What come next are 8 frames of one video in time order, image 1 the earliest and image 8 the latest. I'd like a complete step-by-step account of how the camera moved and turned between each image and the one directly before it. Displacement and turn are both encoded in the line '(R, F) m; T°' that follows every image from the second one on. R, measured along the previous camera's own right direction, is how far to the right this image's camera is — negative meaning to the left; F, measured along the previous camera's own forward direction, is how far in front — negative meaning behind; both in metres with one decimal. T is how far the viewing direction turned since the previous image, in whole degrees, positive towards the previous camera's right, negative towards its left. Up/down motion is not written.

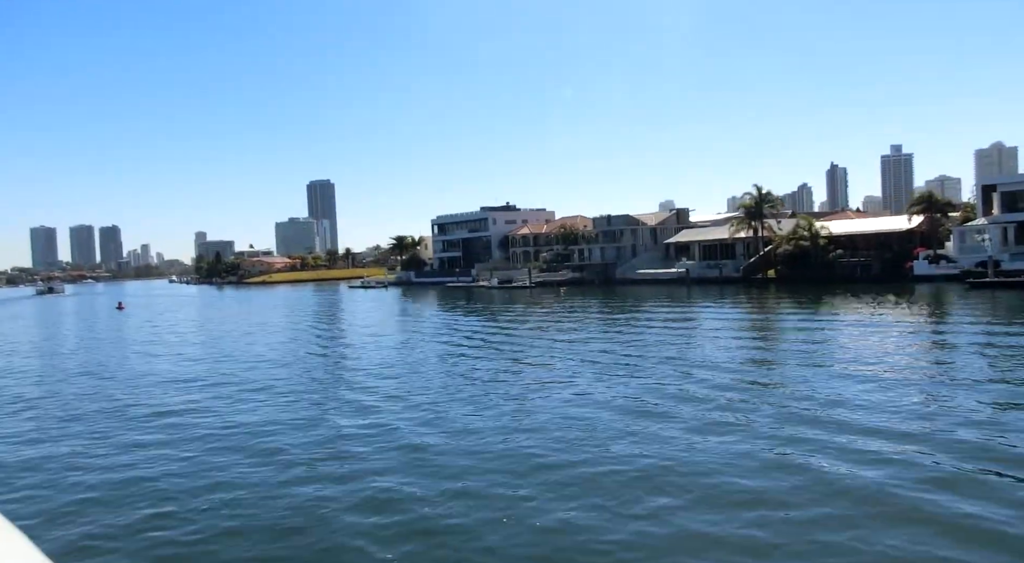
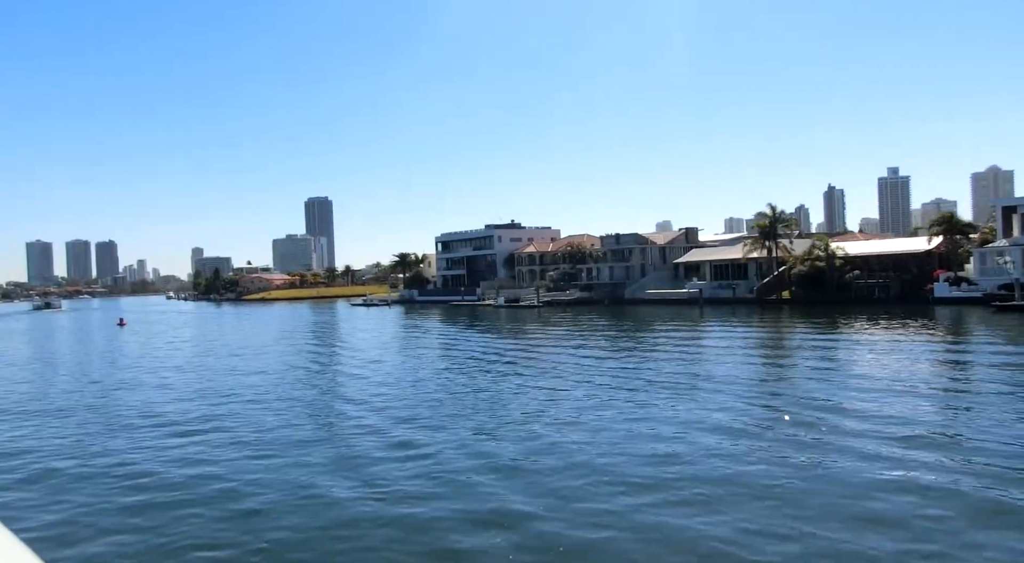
(-0.9, +0.8) m; 0°
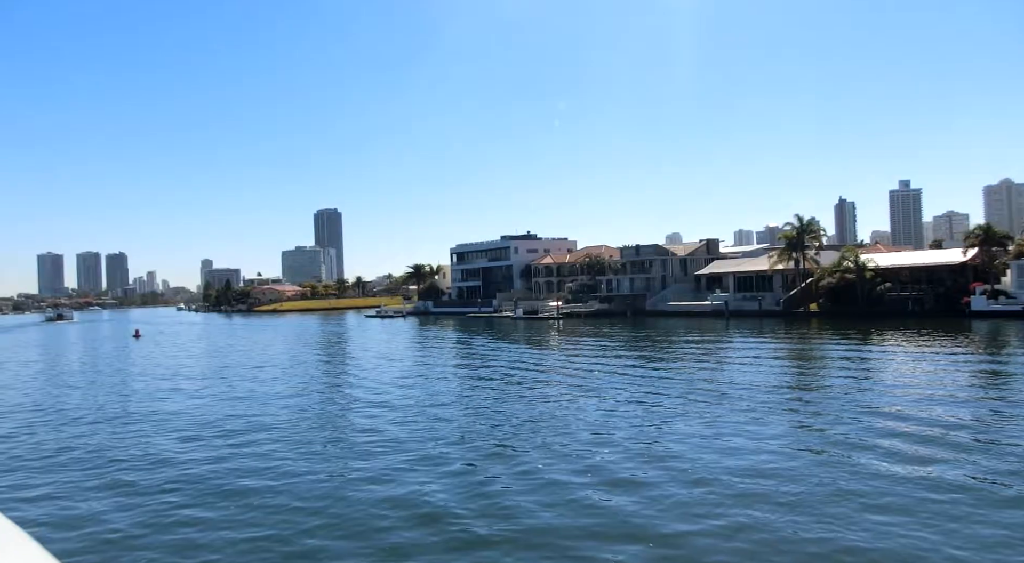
(-0.9, +0.8) m; -1°
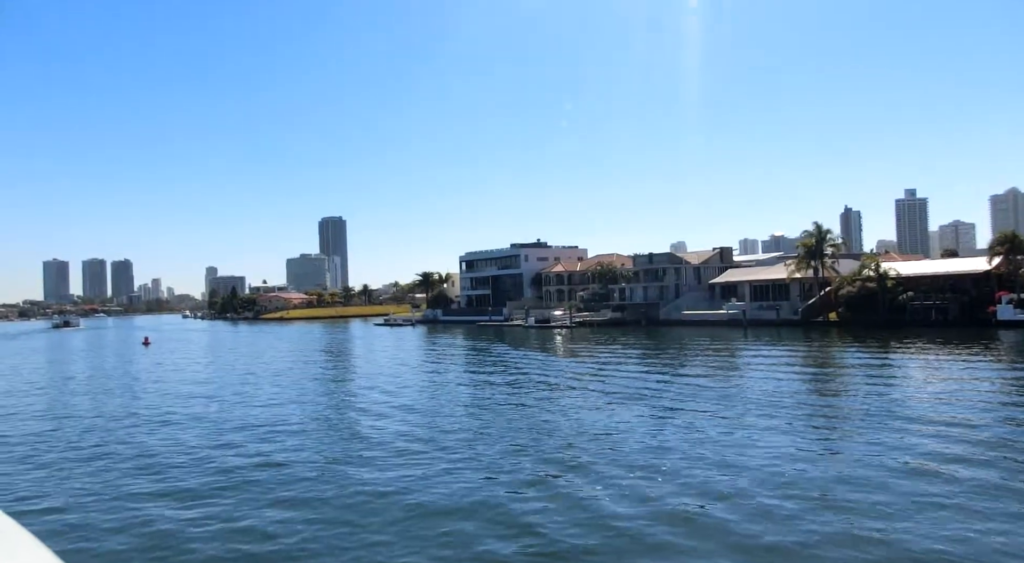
(-0.6, +0.6) m; 0°
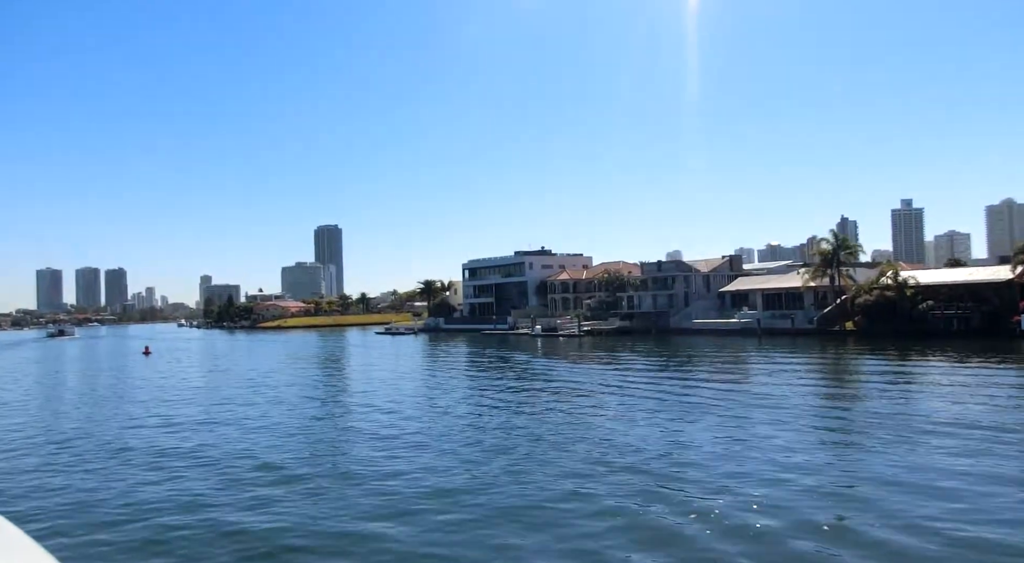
(-0.9, +1.0) m; 0°
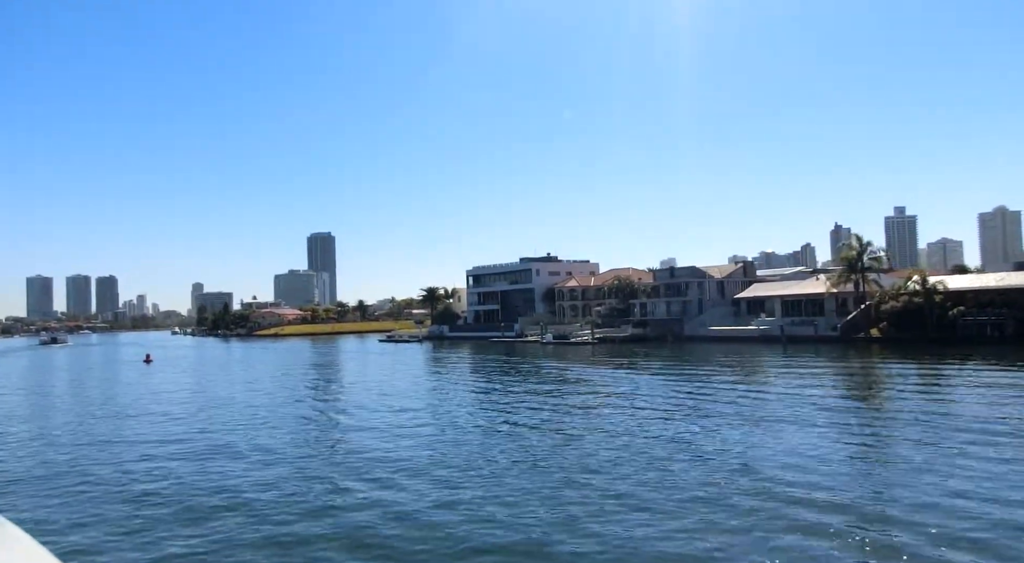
(-1.3, +1.4) m; +1°
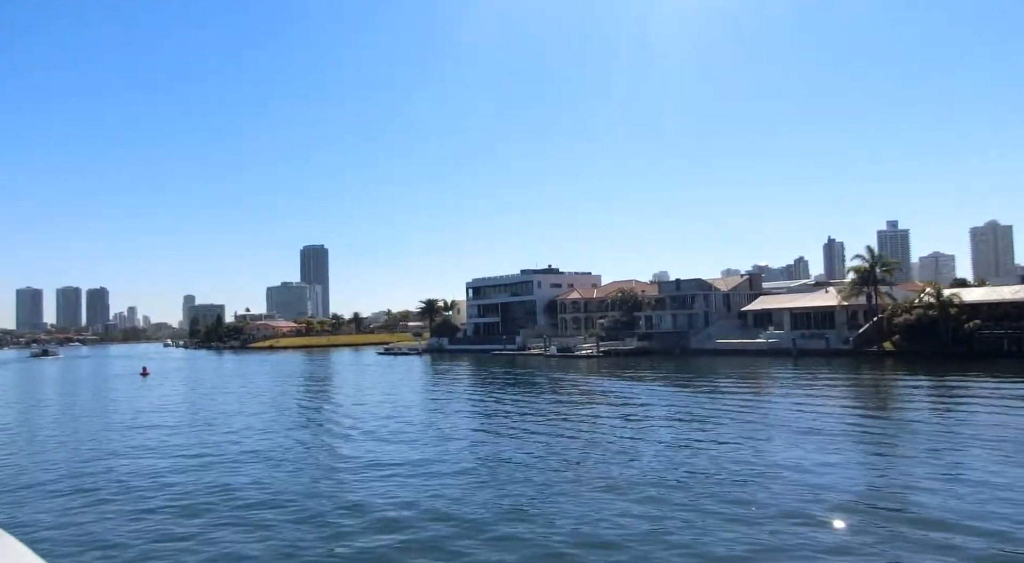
(-0.8, +0.9) m; +1°
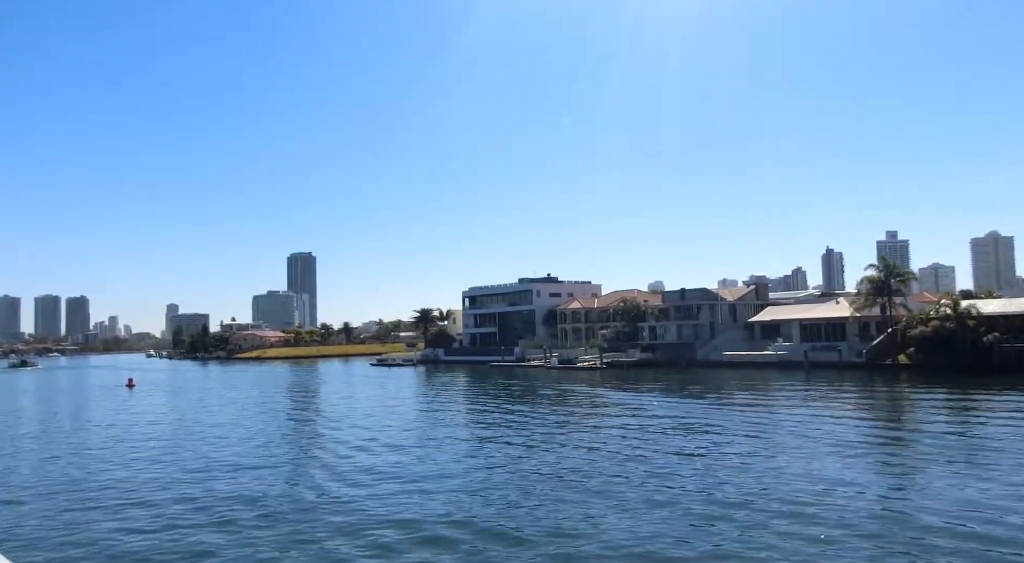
(-1.0, +1.3) m; +1°
